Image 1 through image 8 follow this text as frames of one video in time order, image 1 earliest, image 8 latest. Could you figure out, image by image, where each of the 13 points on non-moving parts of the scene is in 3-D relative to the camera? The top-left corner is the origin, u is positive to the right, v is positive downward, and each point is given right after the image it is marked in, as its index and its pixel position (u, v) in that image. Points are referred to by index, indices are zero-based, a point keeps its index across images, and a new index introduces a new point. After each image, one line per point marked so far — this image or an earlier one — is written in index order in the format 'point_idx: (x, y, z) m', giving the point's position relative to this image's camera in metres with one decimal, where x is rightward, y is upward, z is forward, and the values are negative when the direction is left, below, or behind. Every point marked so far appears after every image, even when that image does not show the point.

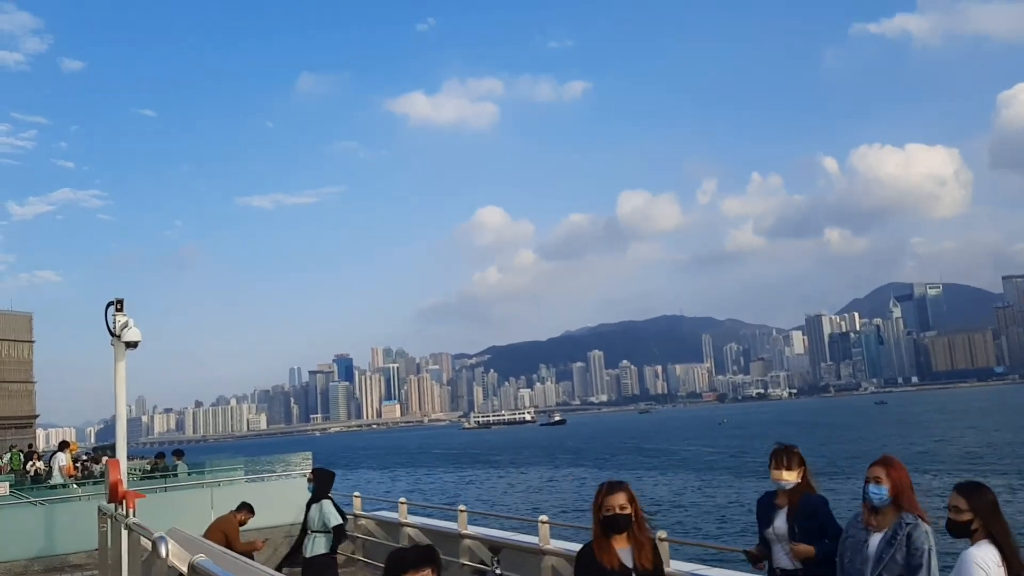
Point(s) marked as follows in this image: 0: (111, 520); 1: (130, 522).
0: (-3.1, -1.8, +6.7) m
1: (-2.4, -1.5, +5.4) m
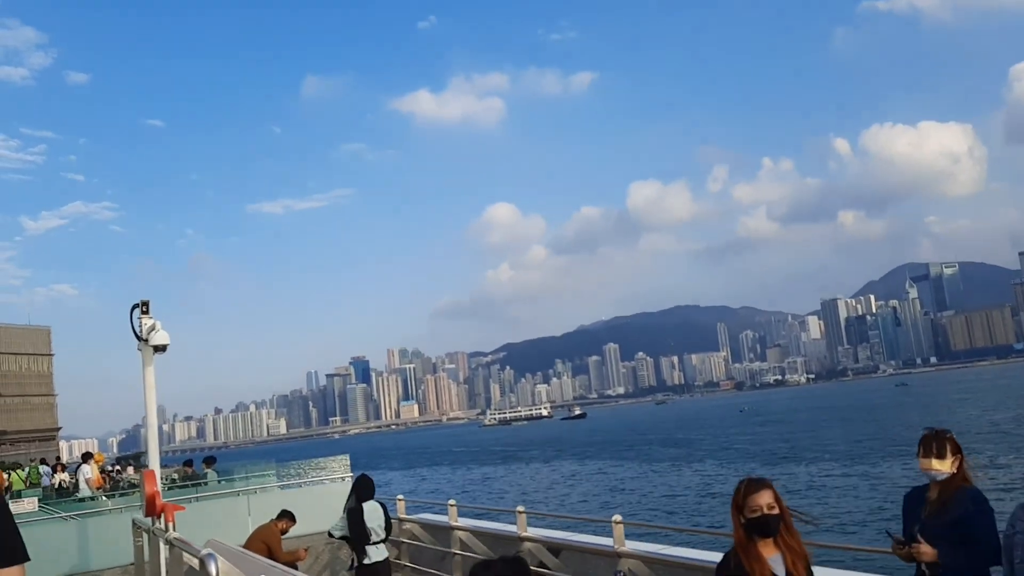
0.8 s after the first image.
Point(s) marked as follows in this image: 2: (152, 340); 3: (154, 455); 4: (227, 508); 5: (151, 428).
0: (-2.7, -1.8, +6.4) m
1: (-2.0, -1.5, +5.1) m
2: (-3.0, -0.4, +7.0) m
3: (-2.9, -1.4, +6.9) m
4: (-2.9, -2.3, +9.0) m
5: (-2.9, -1.1, +7.0) m
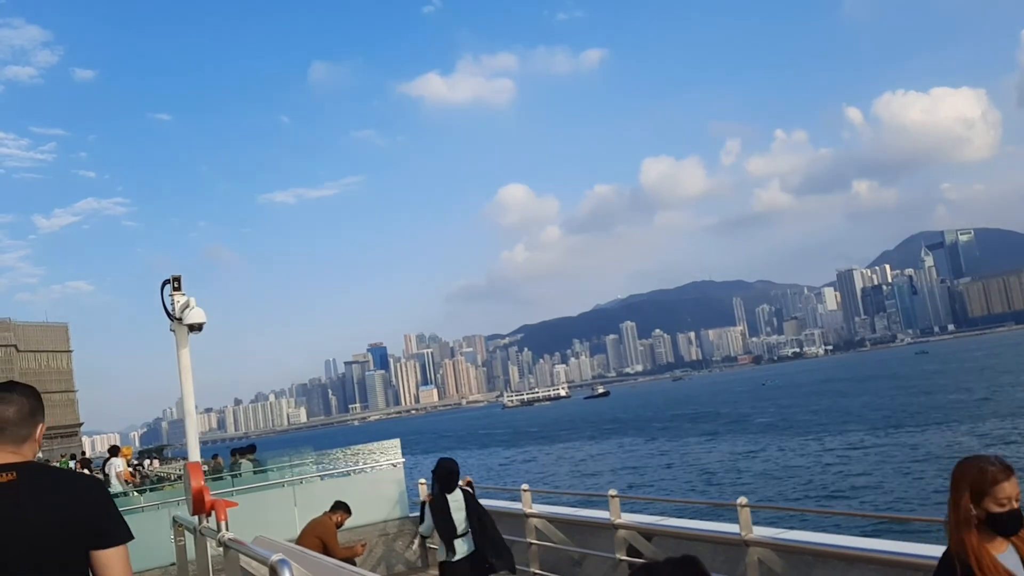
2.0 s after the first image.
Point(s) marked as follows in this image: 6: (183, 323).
0: (-2.1, -1.6, +5.7) m
1: (-1.5, -1.3, +4.4) m
2: (-2.4, -0.2, +6.4) m
3: (-2.3, -1.2, +6.3) m
4: (-2.3, -2.0, +8.4) m
5: (-2.4, -0.9, +6.4) m
6: (-2.4, -0.2, +6.3) m
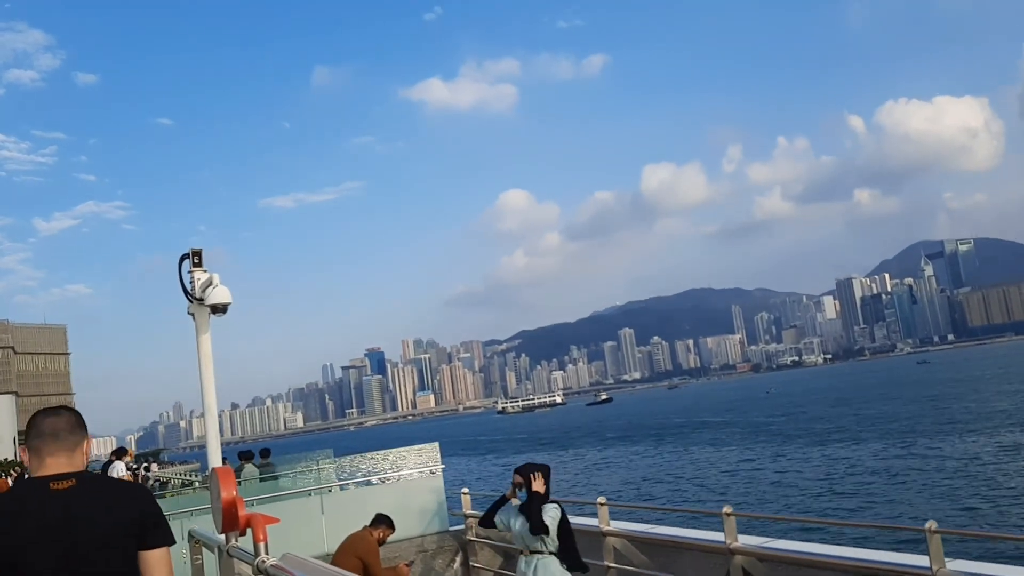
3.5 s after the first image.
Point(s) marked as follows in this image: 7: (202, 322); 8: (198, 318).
0: (-1.7, -1.5, +4.8) m
1: (-1.0, -1.1, +3.5) m
2: (-2.0, 0.0, +5.5) m
3: (-1.9, -1.0, +5.4) m
4: (-1.8, -1.9, +7.5) m
5: (-1.9, -0.8, +5.4) m
6: (-1.9, -0.1, +5.4) m
7: (-2.0, -0.2, +5.5) m
8: (-2.0, -0.2, +5.5) m
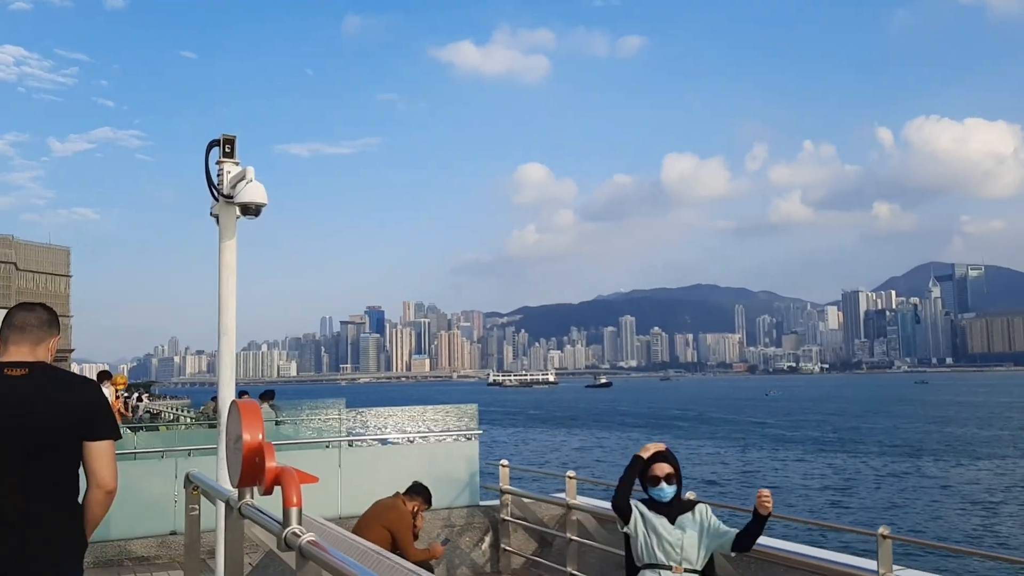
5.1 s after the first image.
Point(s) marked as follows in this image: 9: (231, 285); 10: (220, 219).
0: (-1.3, -1.0, +3.9) m
1: (-0.6, -0.7, +2.5) m
2: (-1.5, +0.5, +4.5) m
3: (-1.5, -0.5, +4.4) m
4: (-1.5, -1.3, +6.6) m
5: (-1.5, -0.2, +4.5) m
6: (-1.4, +0.4, +4.4) m
7: (-1.5, +0.3, +4.5) m
8: (-1.5, +0.4, +4.5) m
9: (-1.5, 0.0, +4.4) m
10: (-1.5, +0.4, +4.5) m
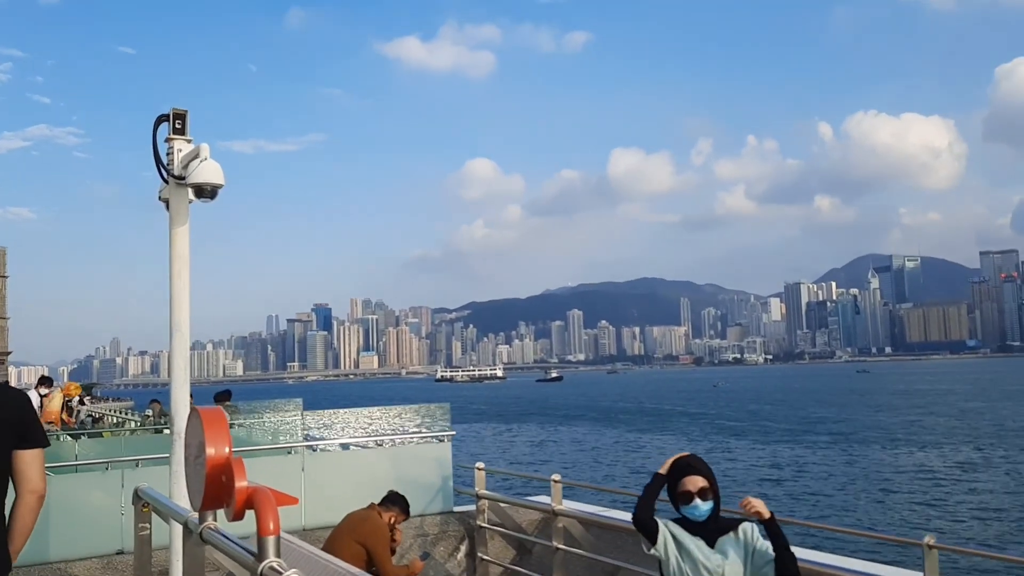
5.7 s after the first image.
0: (-1.4, -0.9, +3.4) m
1: (-0.6, -0.7, +2.1) m
2: (-1.5, +0.5, +4.0) m
3: (-1.5, -0.4, +4.0) m
4: (-1.7, -1.3, +6.1) m
5: (-1.5, -0.2, +4.0) m
6: (-1.5, +0.5, +3.9) m
7: (-1.5, +0.4, +4.0) m
8: (-1.6, +0.4, +4.0) m
9: (-1.5, +0.1, +4.0) m
10: (-1.6, +0.4, +4.0) m
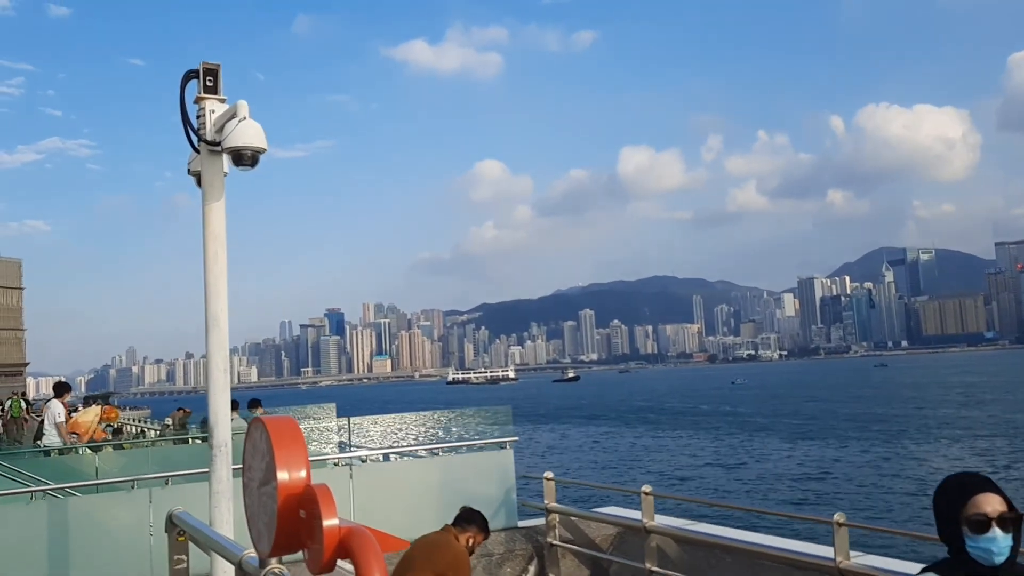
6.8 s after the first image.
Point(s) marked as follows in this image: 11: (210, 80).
0: (-1.0, -0.9, +2.8) m
1: (-0.2, -0.6, +1.5) m
2: (-1.2, +0.6, +3.4) m
3: (-1.1, -0.4, +3.4) m
4: (-1.3, -1.2, +5.5) m
5: (-1.2, -0.2, +3.4) m
6: (-1.1, +0.5, +3.3) m
7: (-1.2, +0.4, +3.4) m
8: (-1.2, +0.4, +3.4) m
9: (-1.1, +0.1, +3.4) m
10: (-1.2, +0.4, +3.4) m
11: (-1.2, +0.8, +3.4) m
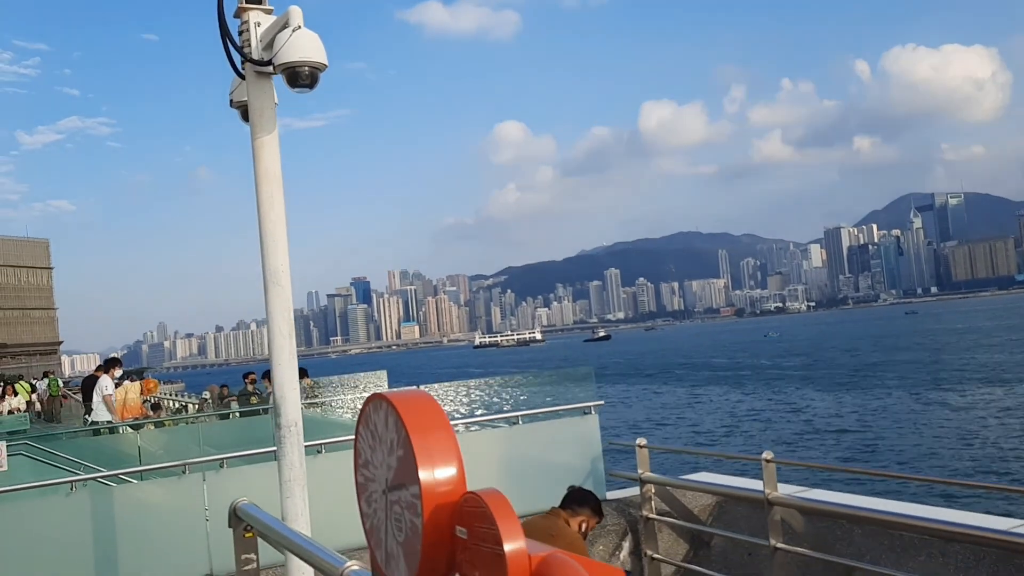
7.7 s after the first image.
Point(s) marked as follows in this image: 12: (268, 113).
0: (-0.6, -0.7, +2.3) m
1: (+0.1, -0.5, +0.9) m
2: (-0.8, +0.7, +2.8) m
3: (-0.7, -0.2, +2.8) m
4: (-0.8, -1.0, +5.0) m
5: (-0.8, 0.0, +2.9) m
6: (-0.8, +0.7, +2.7) m
7: (-0.8, +0.6, +2.8) m
8: (-0.8, +0.6, +2.8) m
9: (-0.8, +0.3, +2.8) m
10: (-0.9, +0.6, +2.8) m
11: (-0.9, +1.0, +2.9) m
12: (-0.8, +0.5, +2.8) m
